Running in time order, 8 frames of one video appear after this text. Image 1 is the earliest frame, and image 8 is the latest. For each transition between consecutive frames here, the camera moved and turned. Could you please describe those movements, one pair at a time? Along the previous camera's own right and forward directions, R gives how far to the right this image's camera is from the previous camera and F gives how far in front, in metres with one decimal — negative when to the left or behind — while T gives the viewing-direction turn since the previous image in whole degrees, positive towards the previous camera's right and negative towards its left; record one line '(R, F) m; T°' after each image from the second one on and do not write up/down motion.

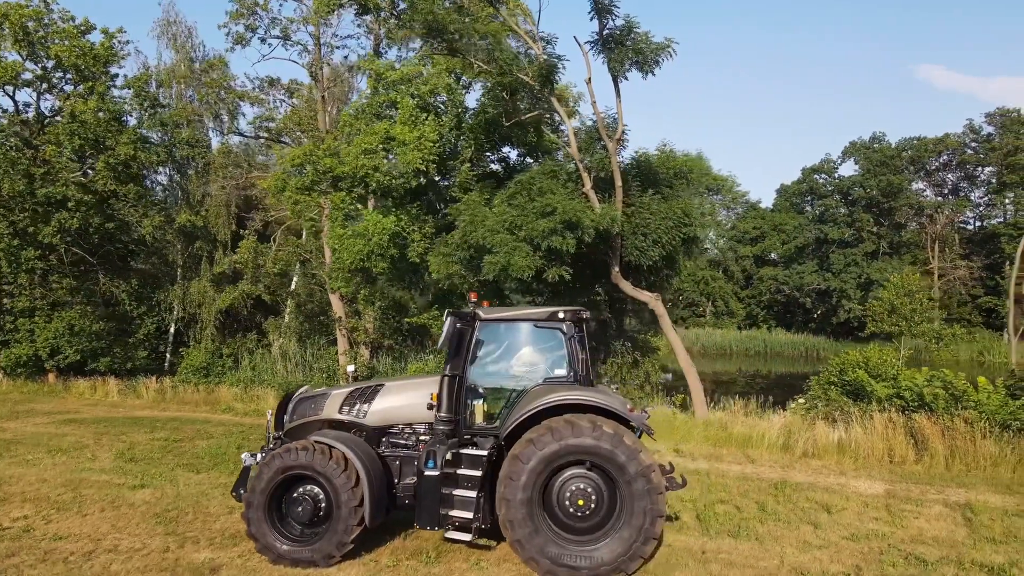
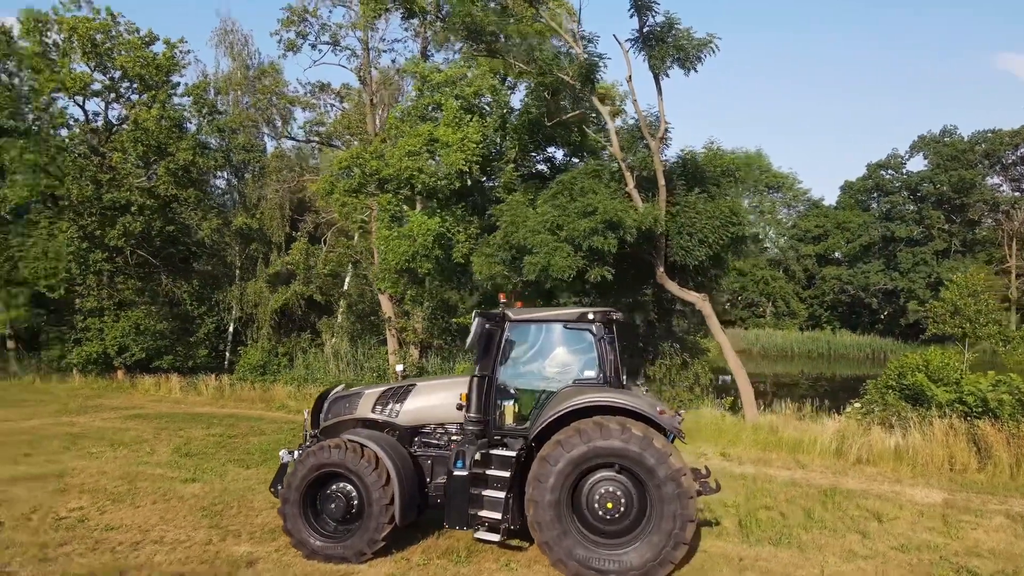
(+0.2, 0.0) m; -4°
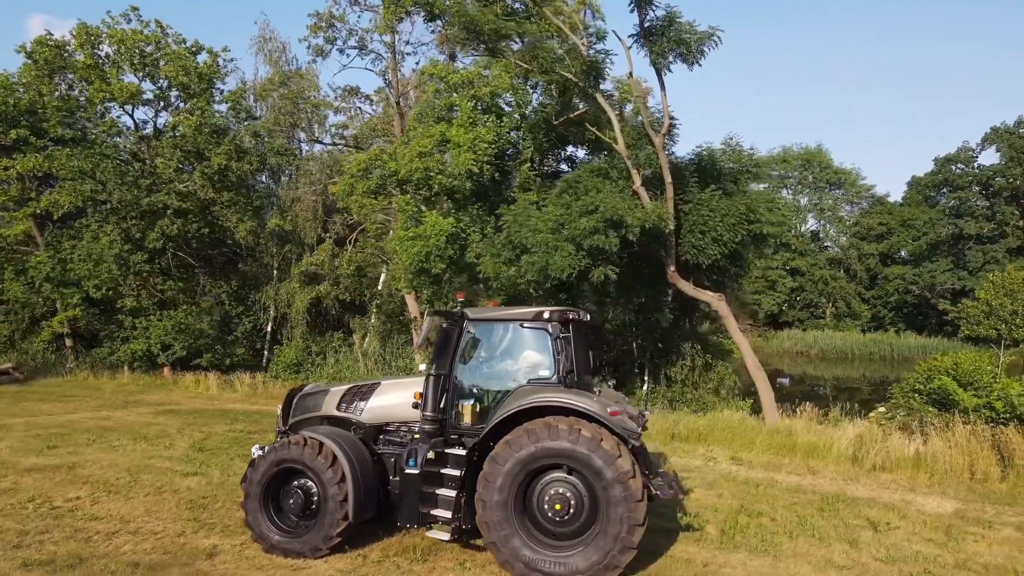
(+0.9, +0.1) m; -5°
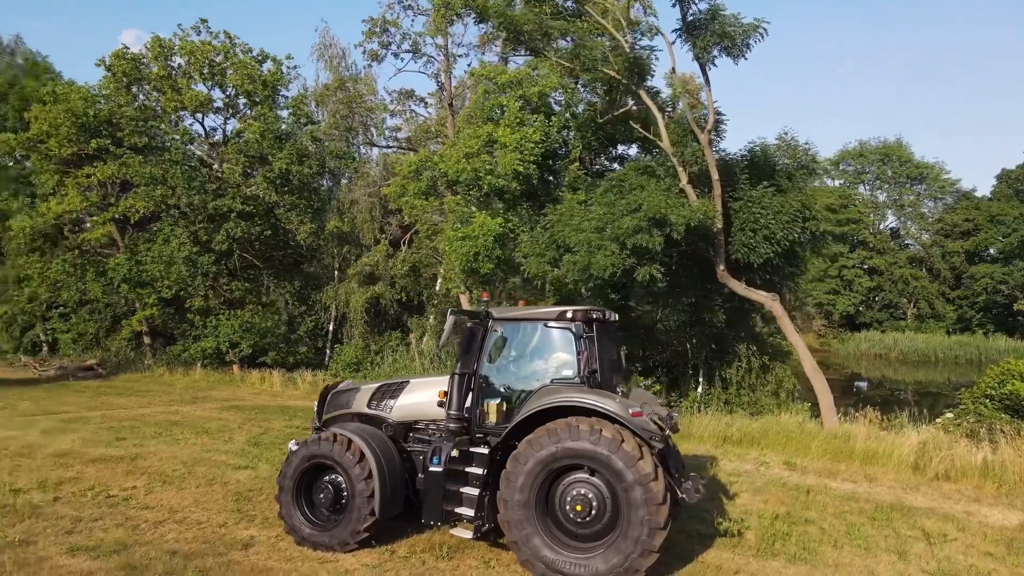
(+0.4, 0.0) m; -5°
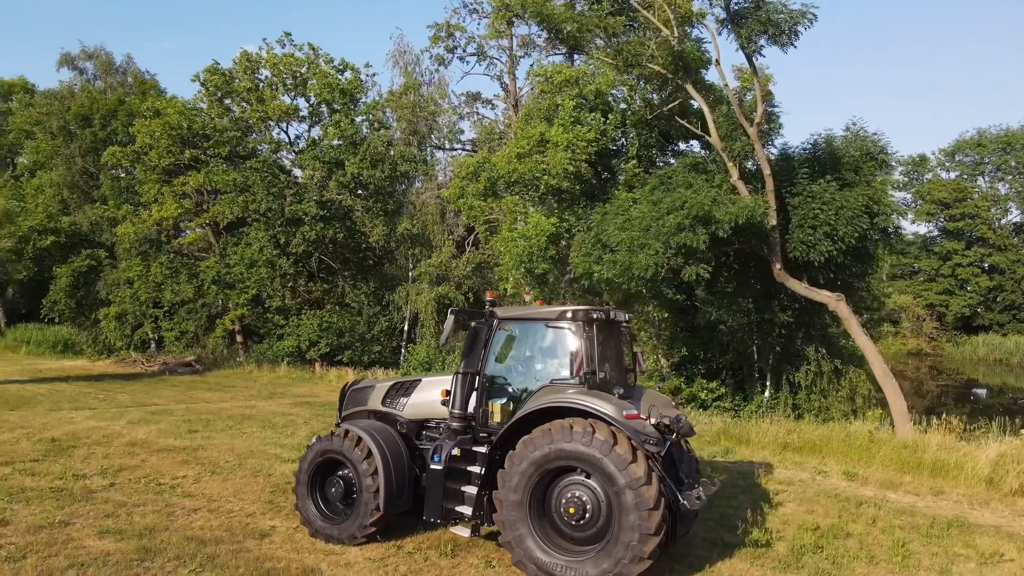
(+0.8, +0.1) m; -7°
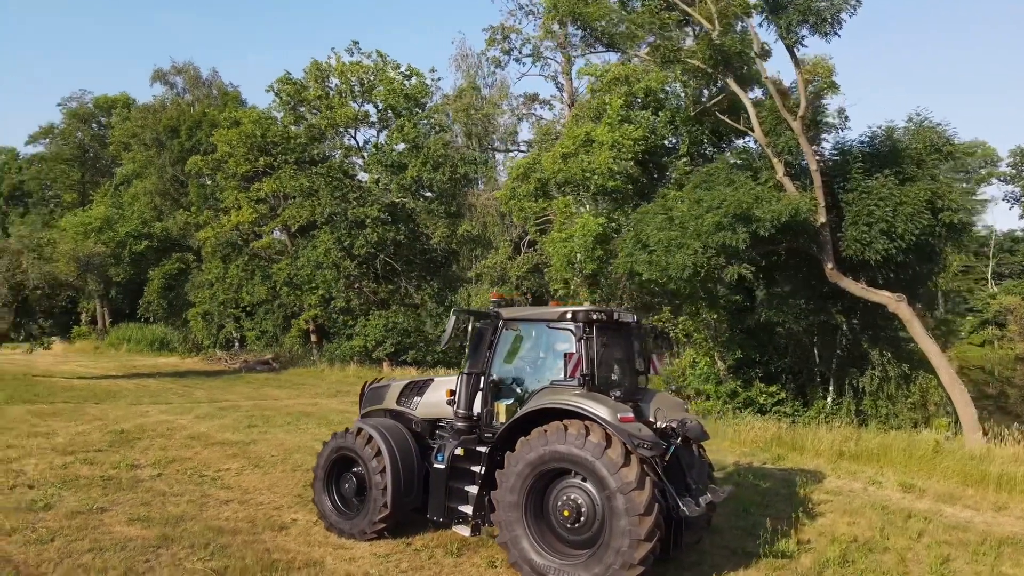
(+0.7, 0.0) m; -6°
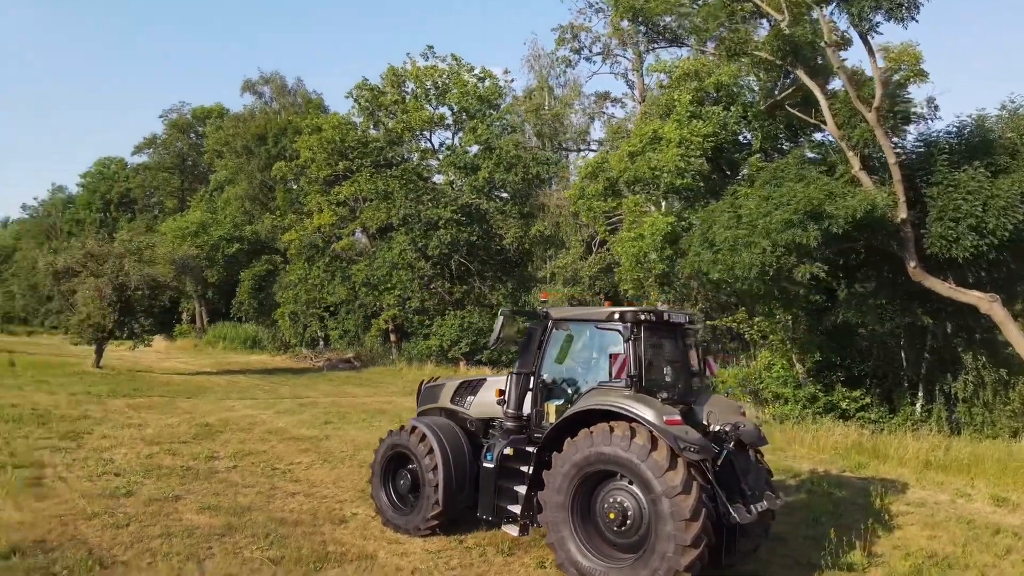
(+0.3, 0.0) m; -6°
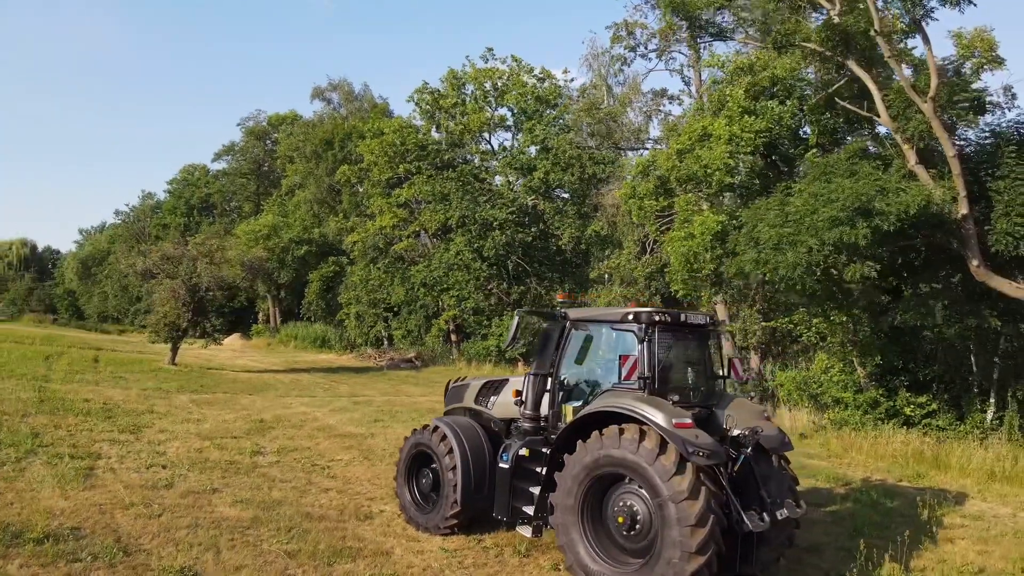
(+0.5, 0.0) m; -6°
